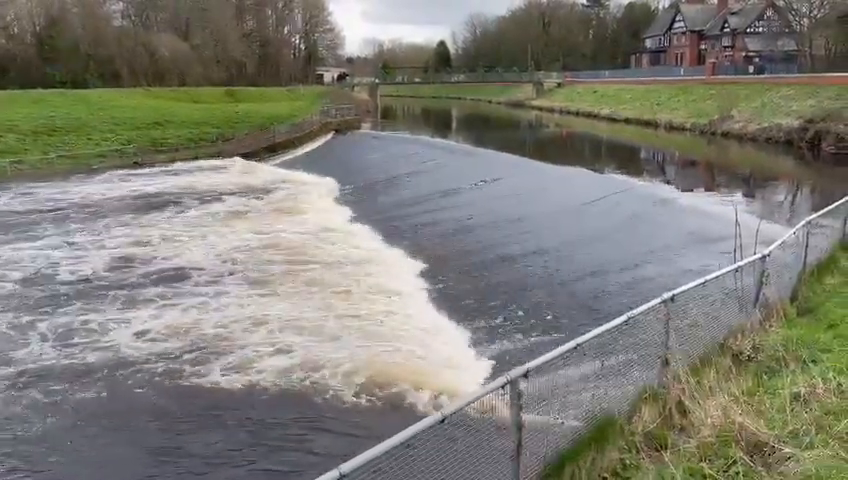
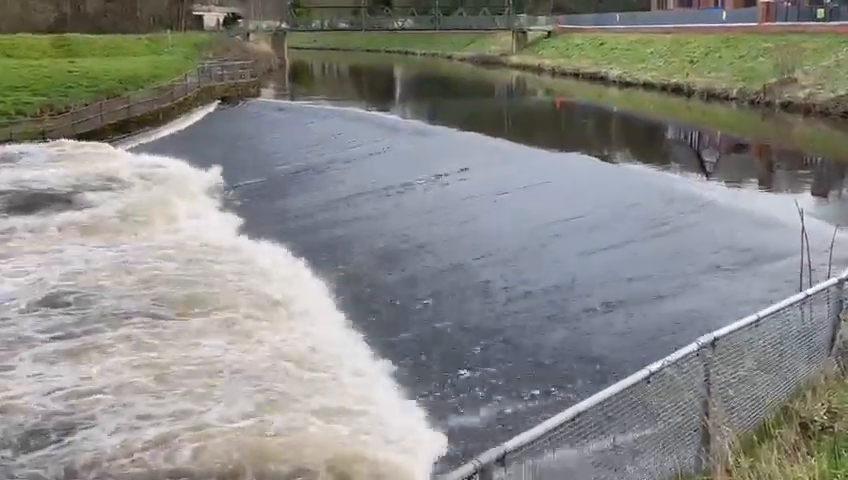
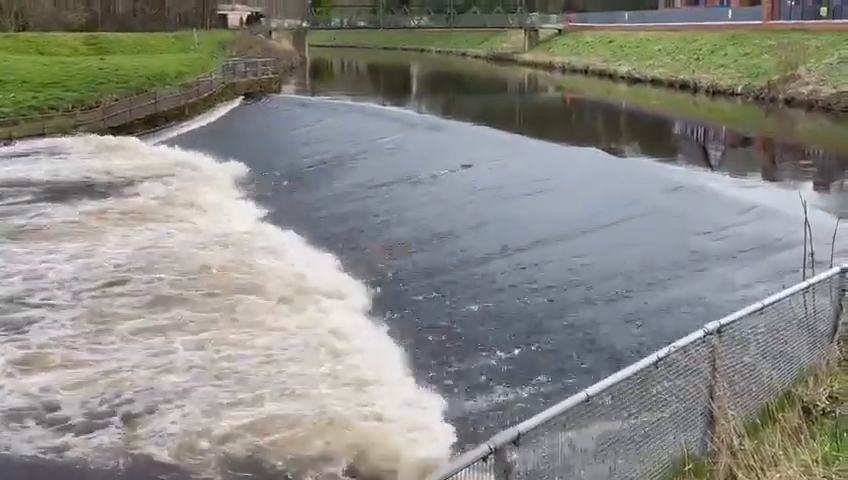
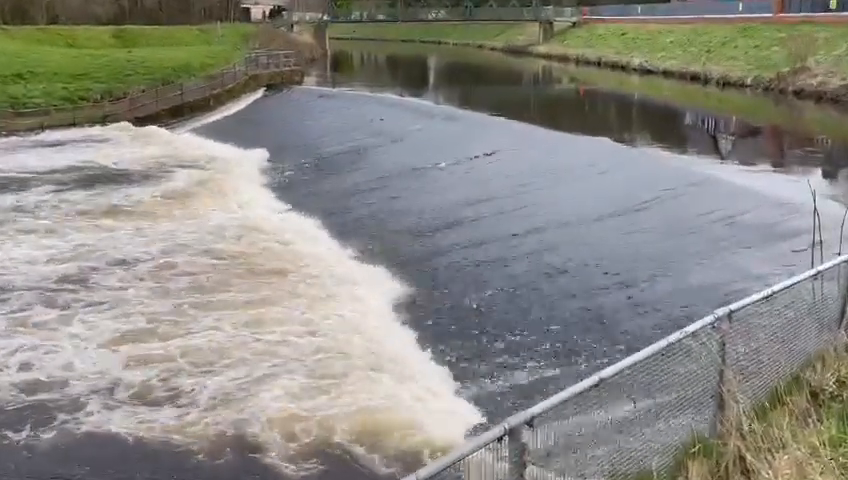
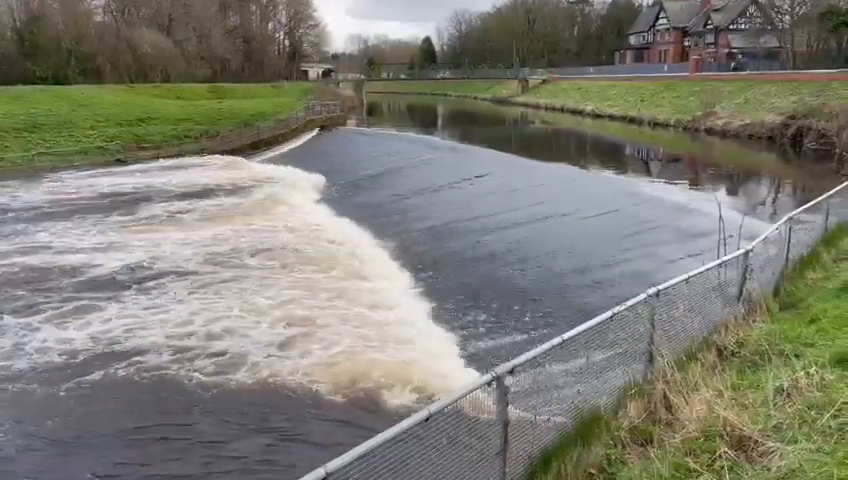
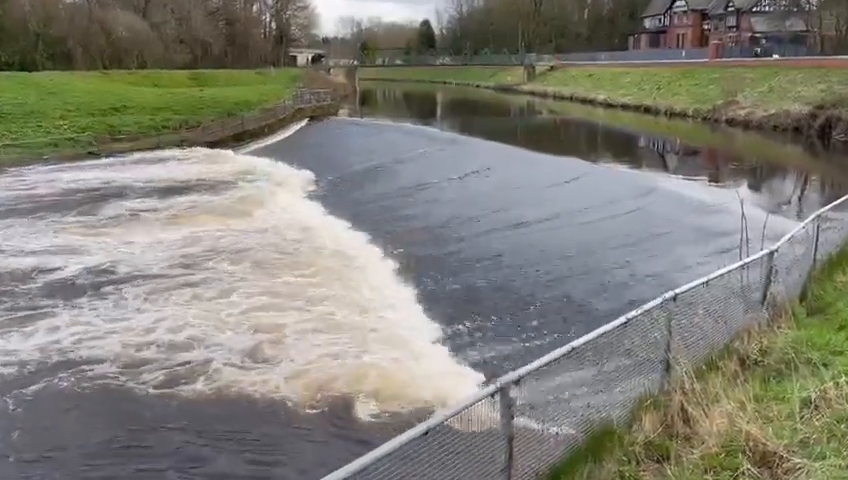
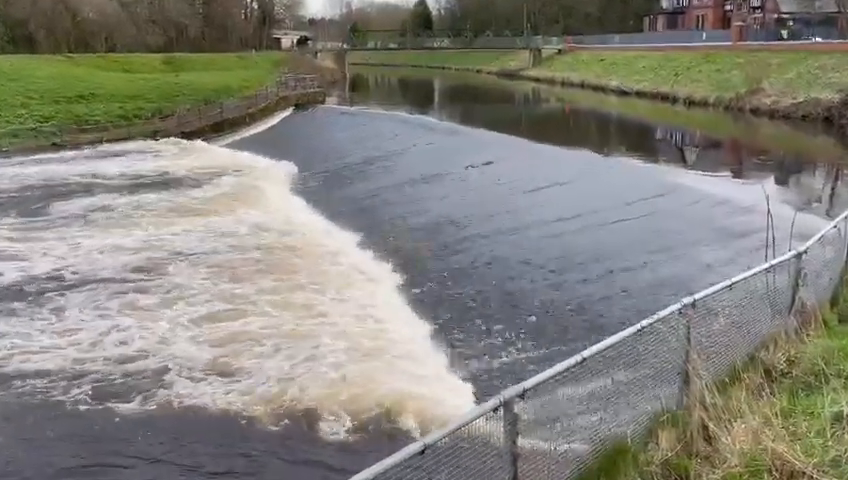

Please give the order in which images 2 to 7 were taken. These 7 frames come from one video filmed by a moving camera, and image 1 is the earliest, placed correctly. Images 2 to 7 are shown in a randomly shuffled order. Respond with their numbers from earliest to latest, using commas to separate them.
5, 6, 7, 4, 3, 2
